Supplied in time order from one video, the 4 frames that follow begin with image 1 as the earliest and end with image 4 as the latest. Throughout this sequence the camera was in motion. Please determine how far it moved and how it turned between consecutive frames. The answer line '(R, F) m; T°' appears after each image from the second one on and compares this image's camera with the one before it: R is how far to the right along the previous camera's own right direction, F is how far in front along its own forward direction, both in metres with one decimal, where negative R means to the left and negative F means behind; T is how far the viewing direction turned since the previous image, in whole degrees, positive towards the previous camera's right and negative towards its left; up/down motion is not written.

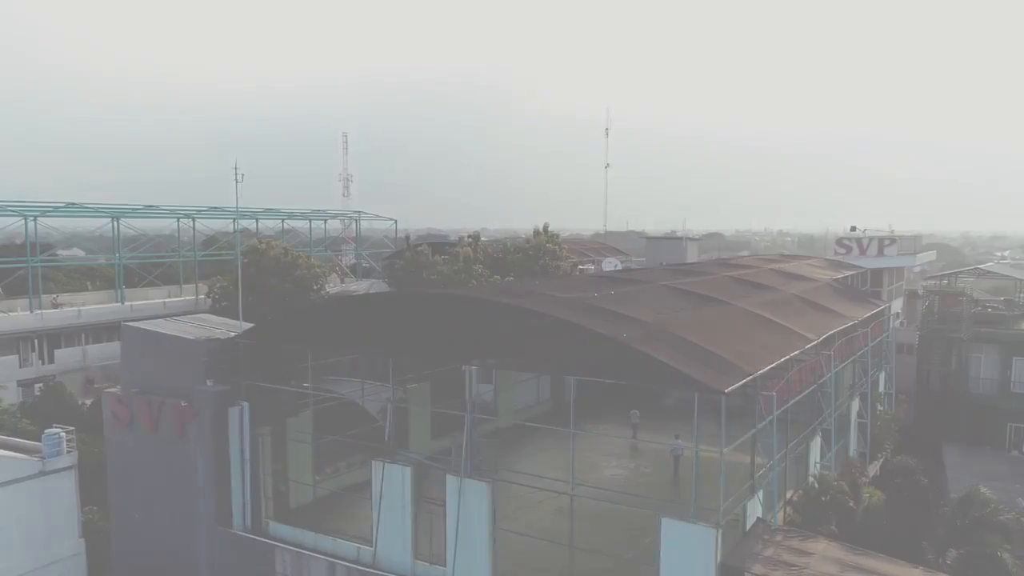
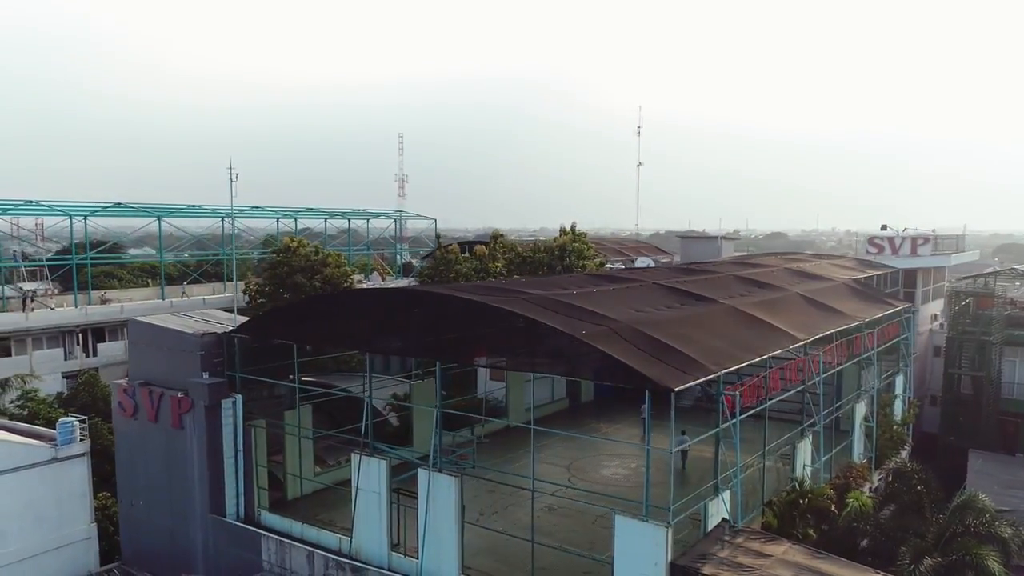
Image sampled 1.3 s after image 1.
(+1.2, 0.0) m; -4°
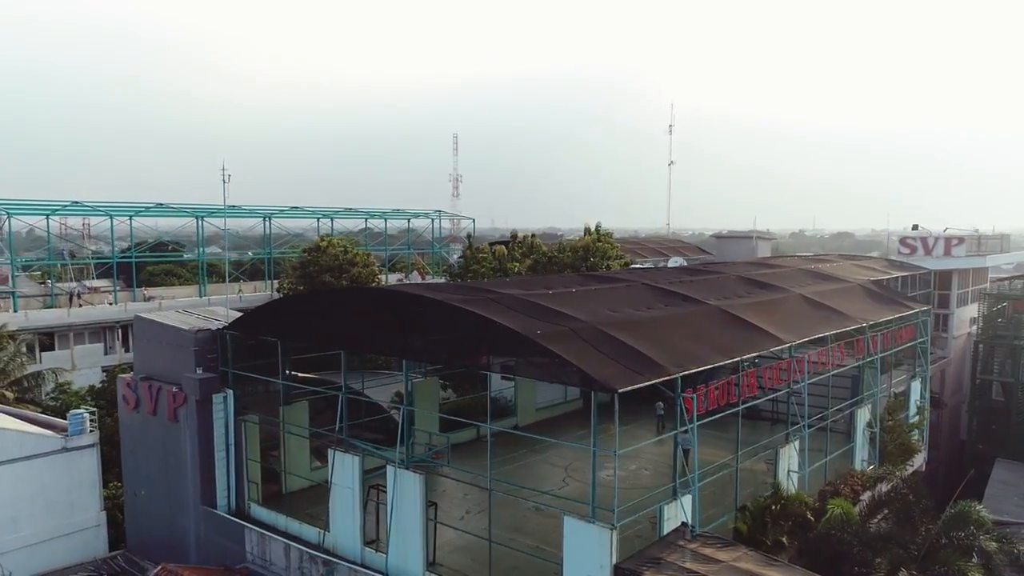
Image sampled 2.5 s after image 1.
(+1.2, 0.0) m; -4°
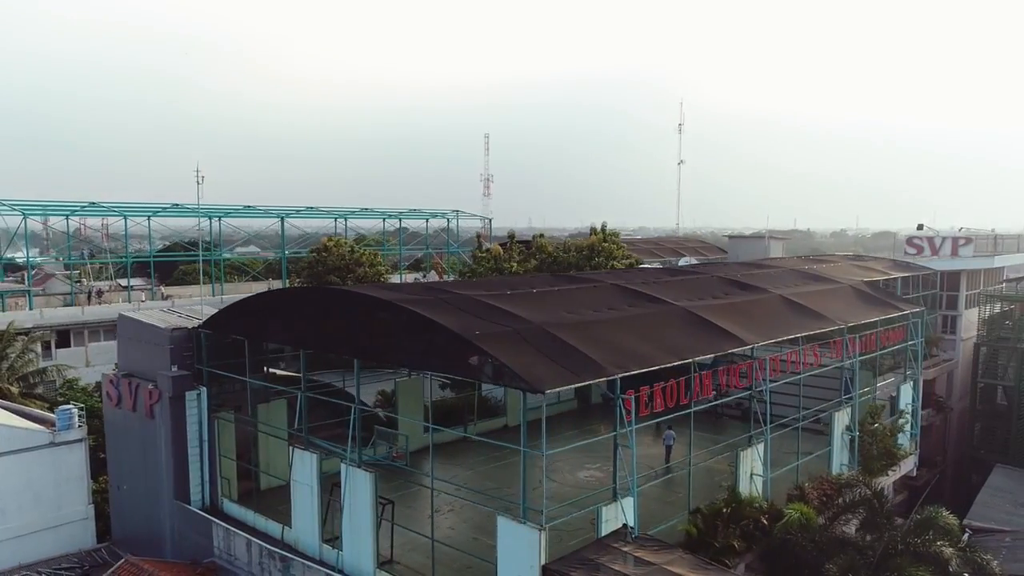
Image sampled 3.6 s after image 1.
(+1.2, 0.0) m; -2°
